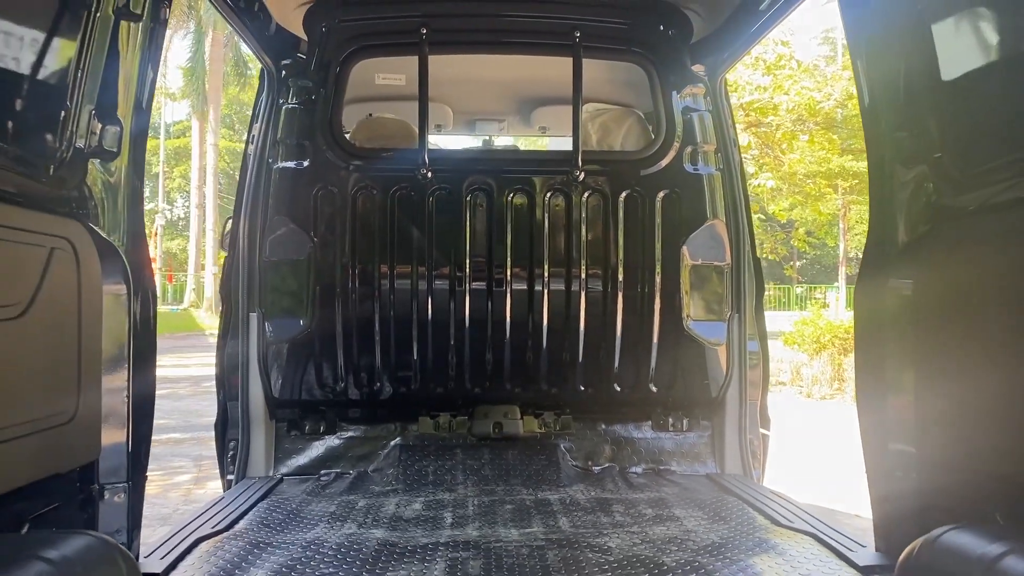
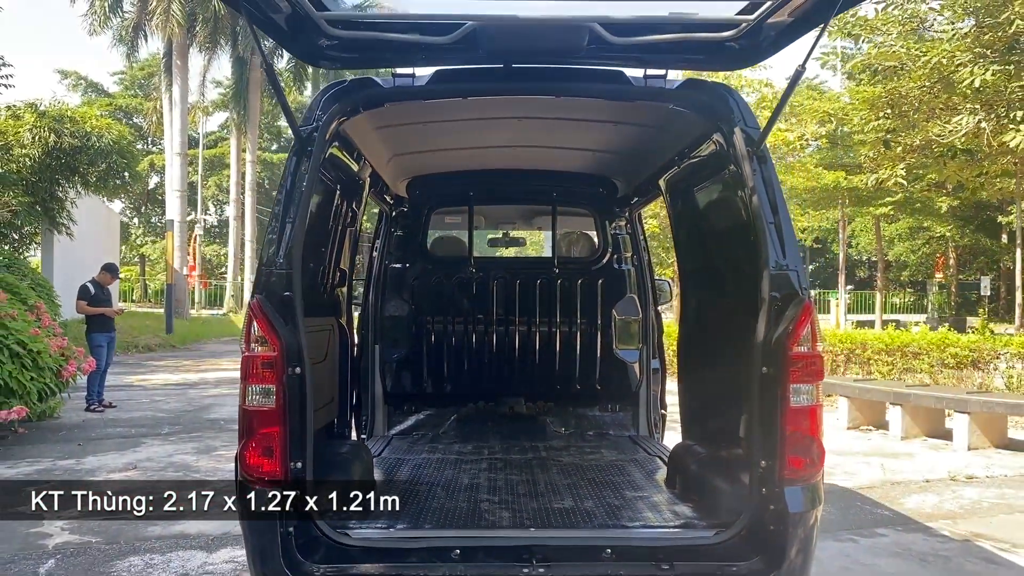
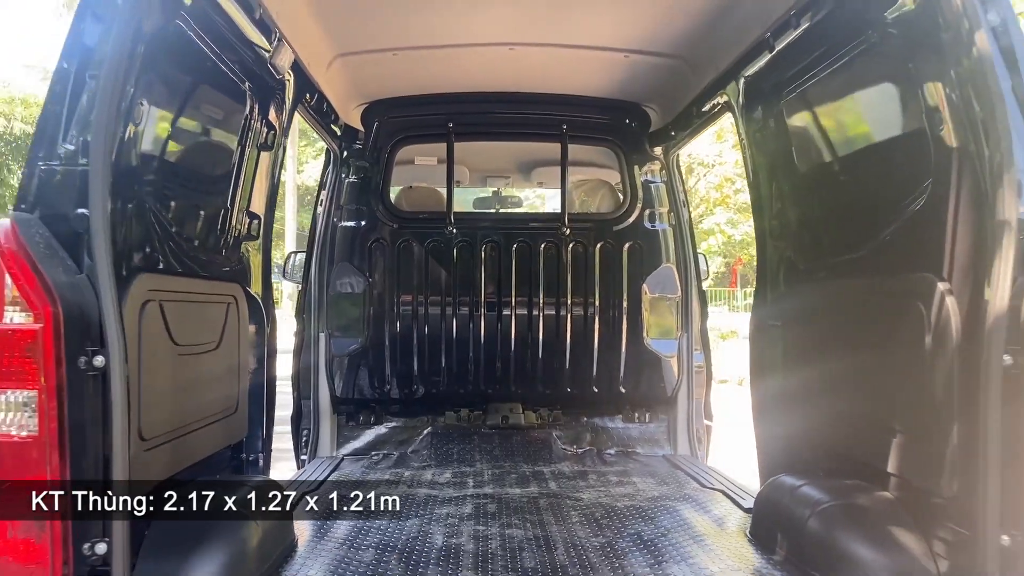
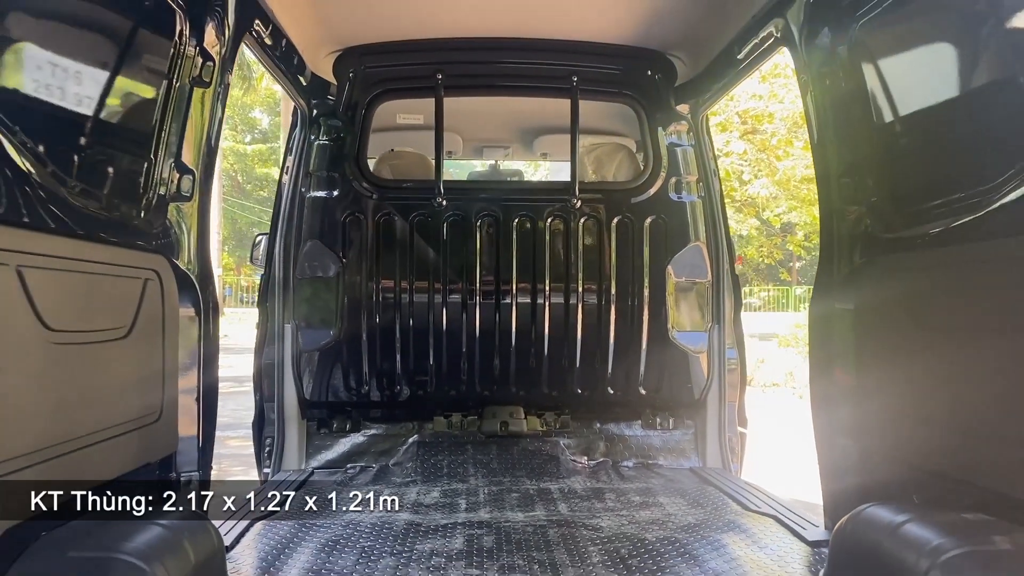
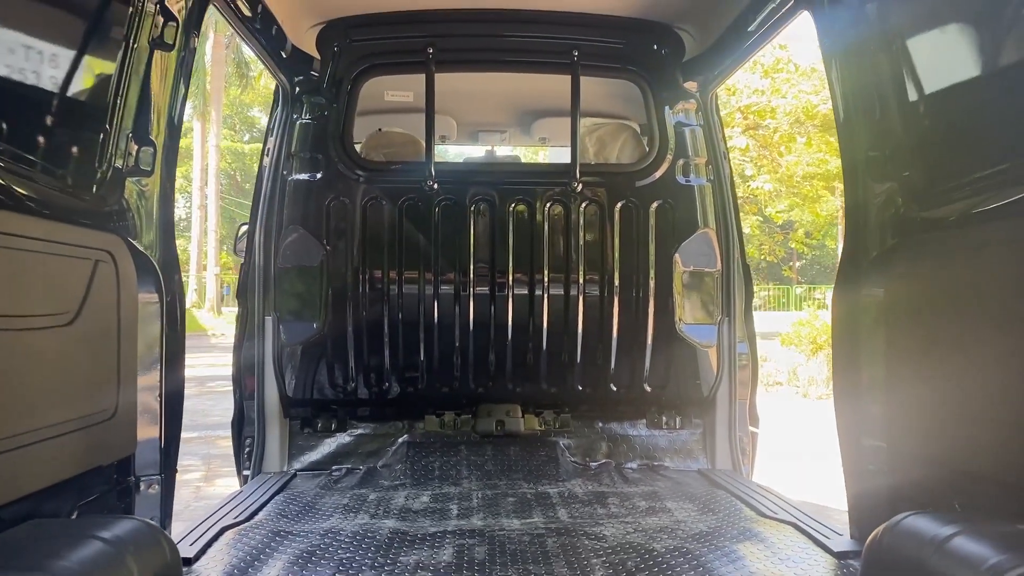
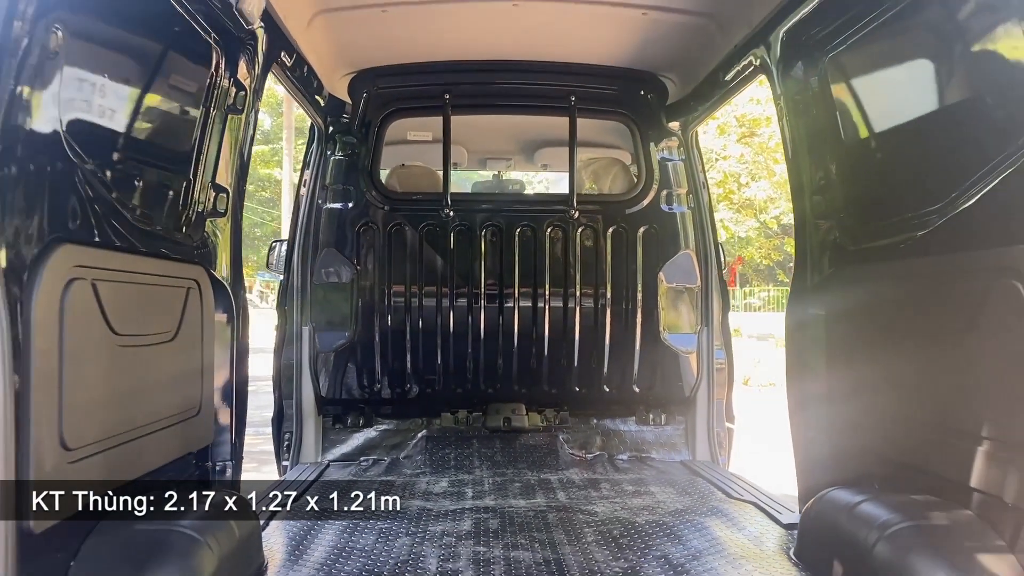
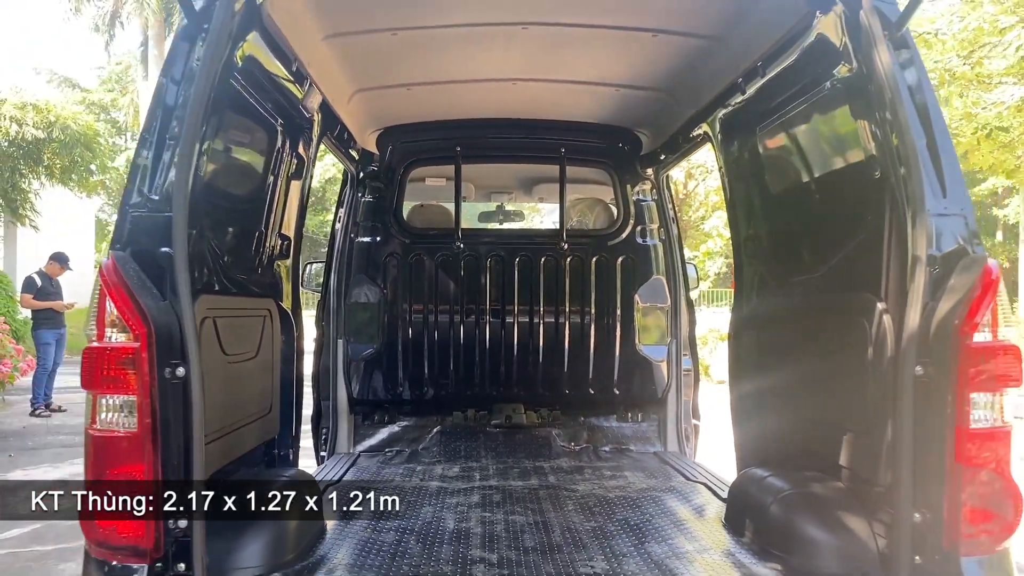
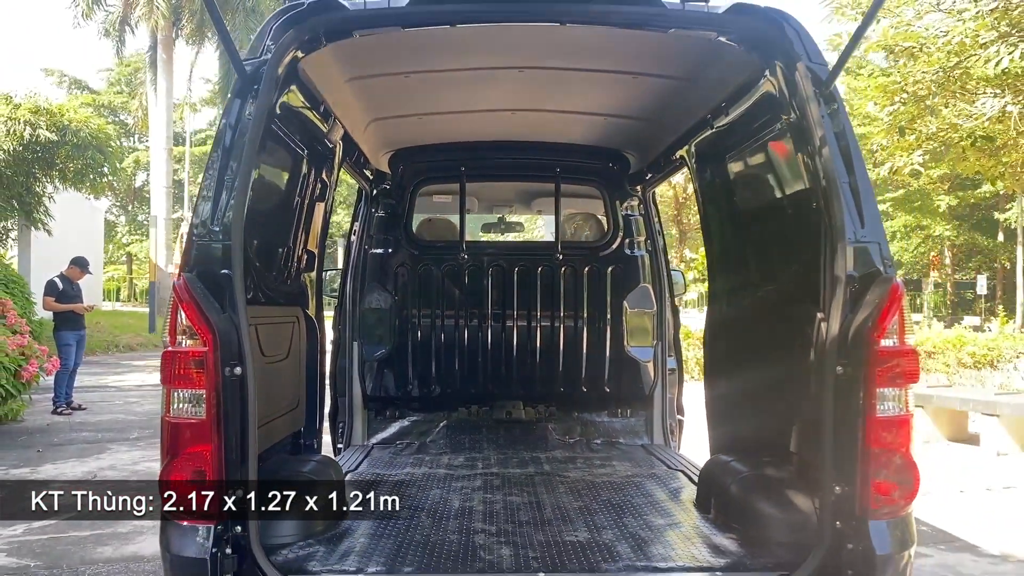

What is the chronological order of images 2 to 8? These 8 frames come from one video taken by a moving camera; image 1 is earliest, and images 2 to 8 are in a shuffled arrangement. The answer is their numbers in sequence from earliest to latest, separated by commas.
5, 4, 6, 3, 7, 8, 2
